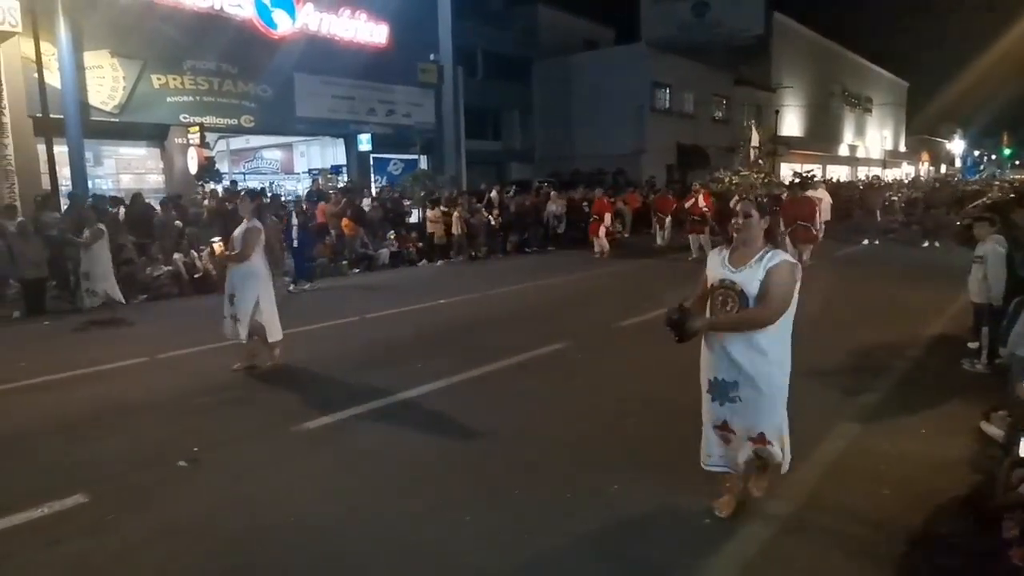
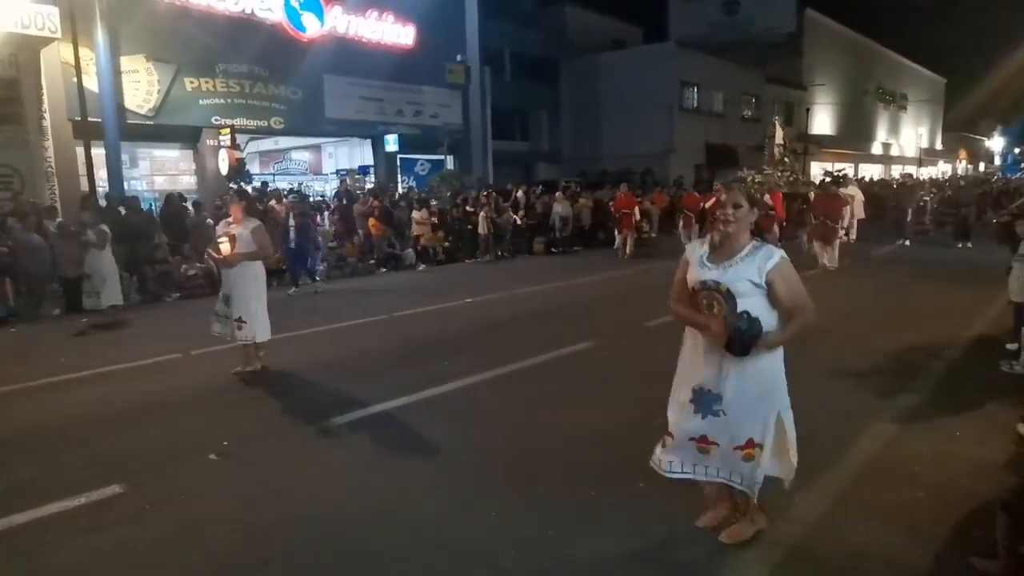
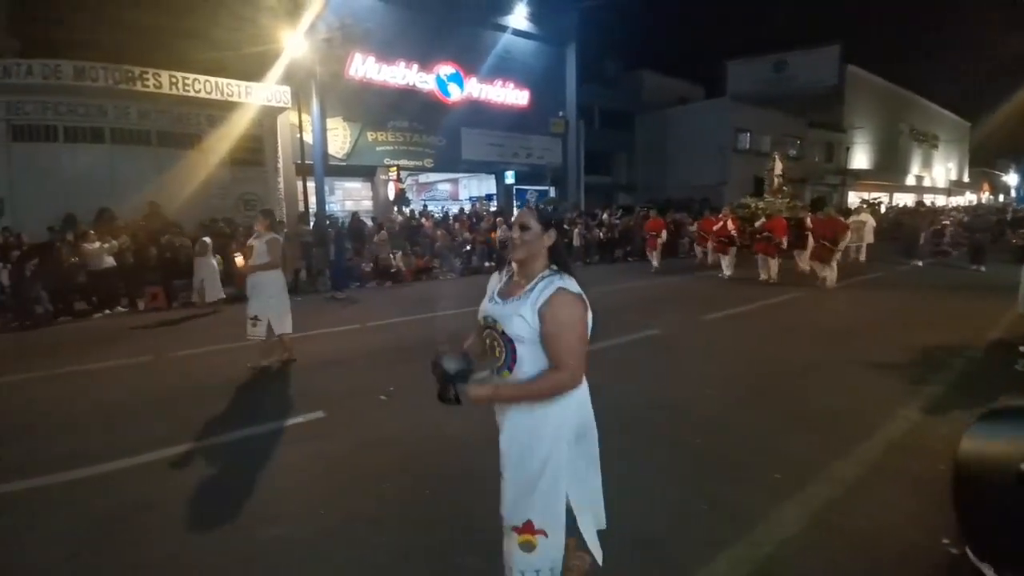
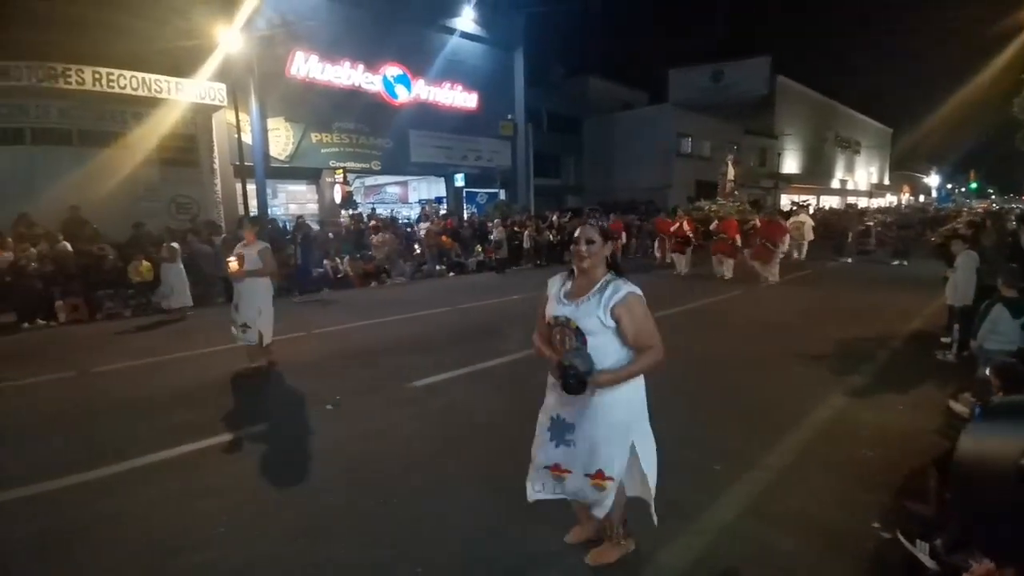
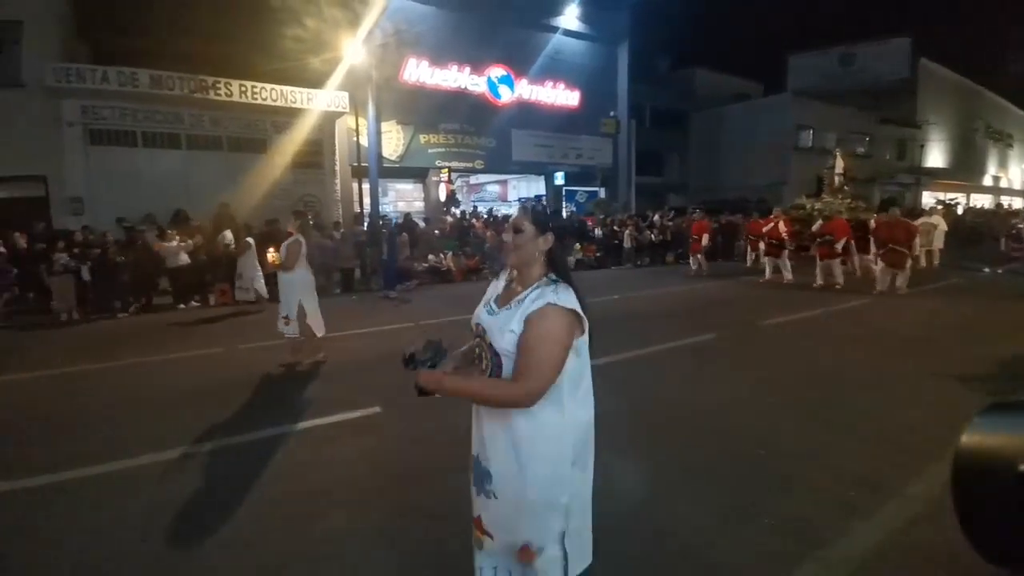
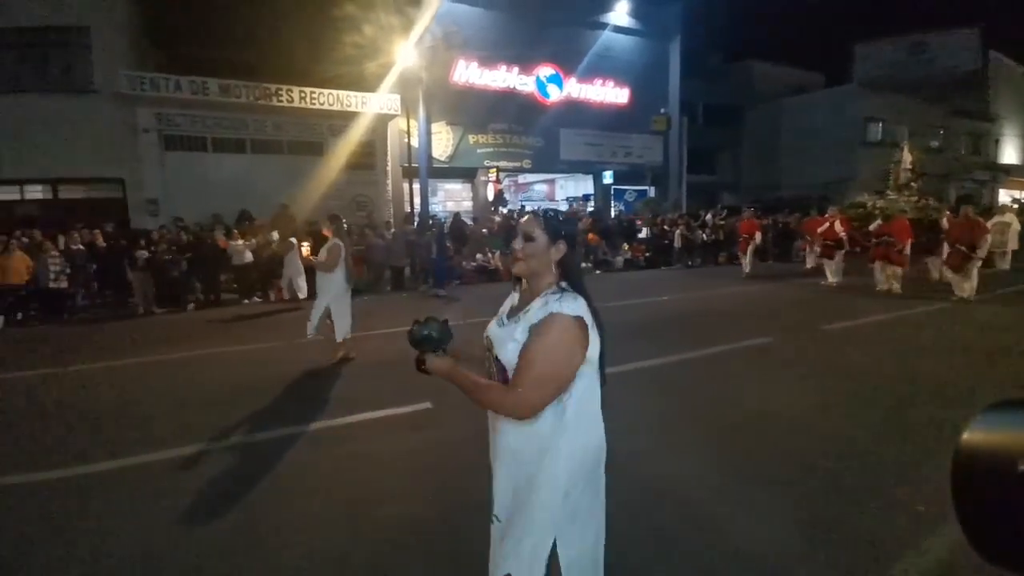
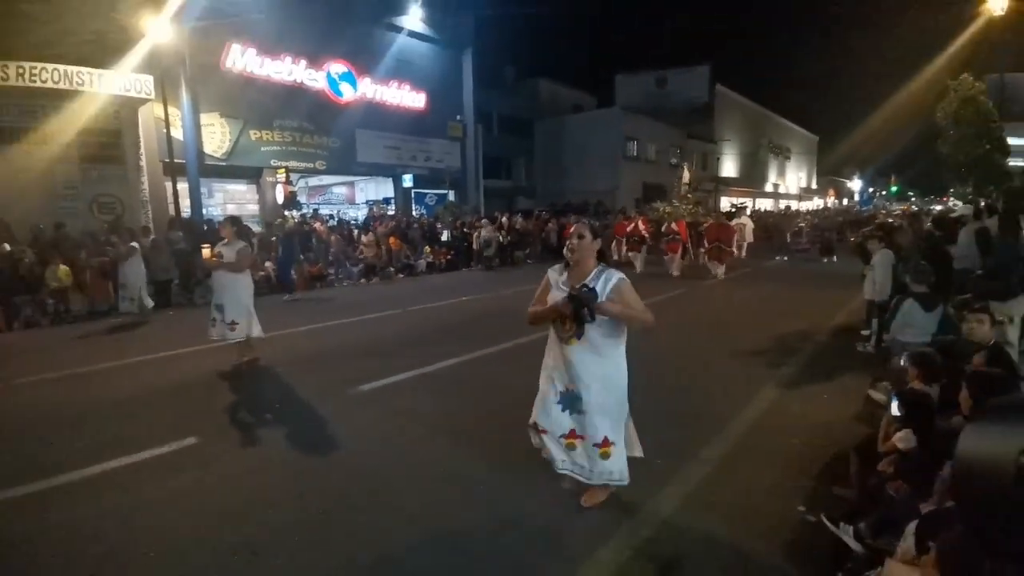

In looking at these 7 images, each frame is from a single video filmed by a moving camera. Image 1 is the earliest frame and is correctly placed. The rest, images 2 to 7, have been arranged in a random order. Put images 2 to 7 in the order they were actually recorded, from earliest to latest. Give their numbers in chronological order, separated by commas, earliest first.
2, 7, 4, 3, 5, 6
